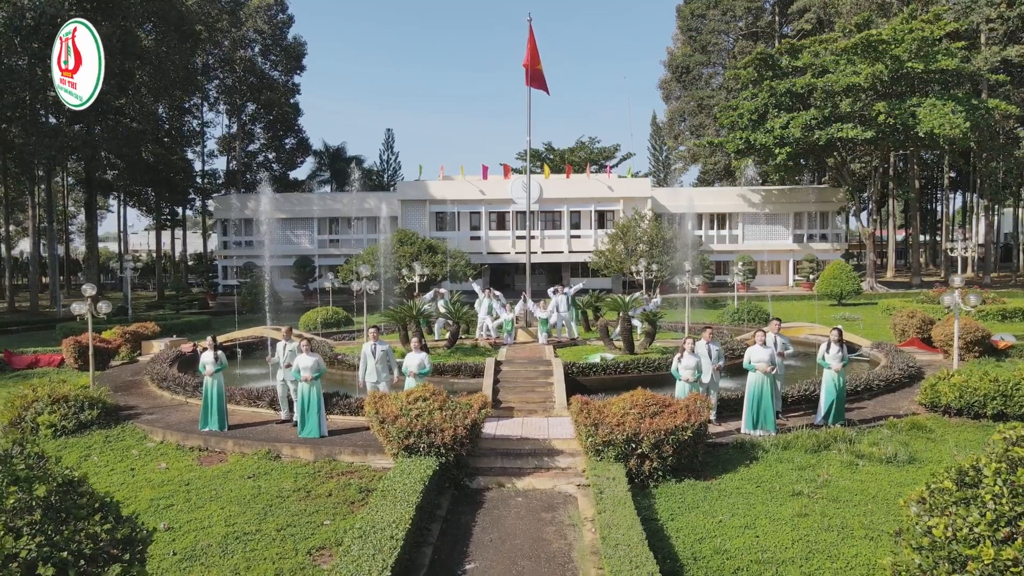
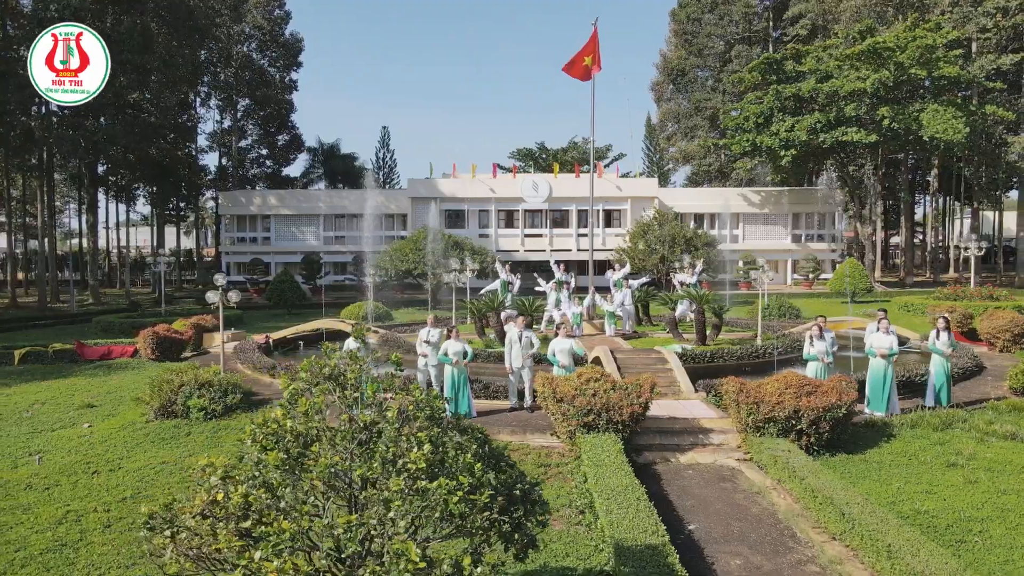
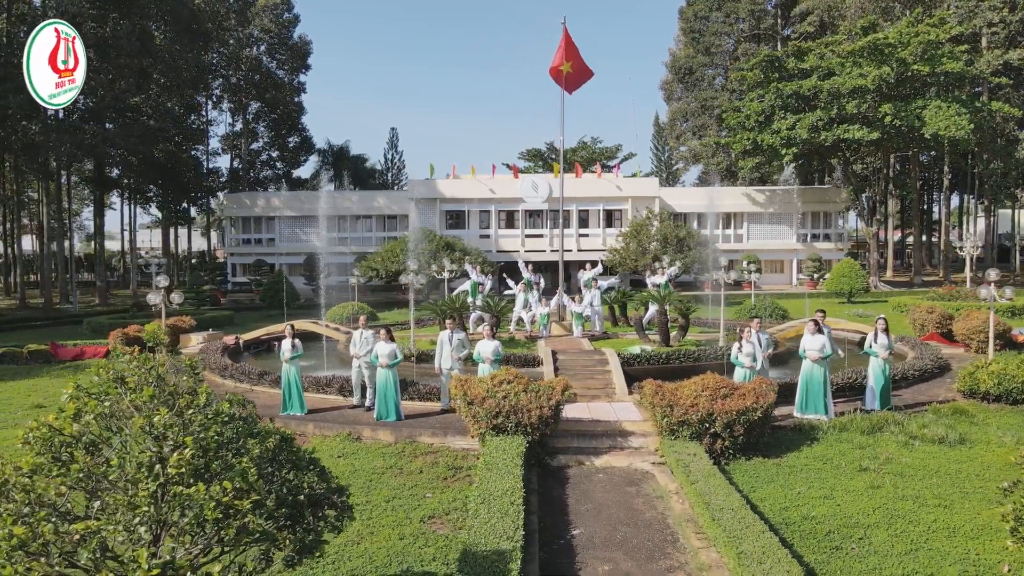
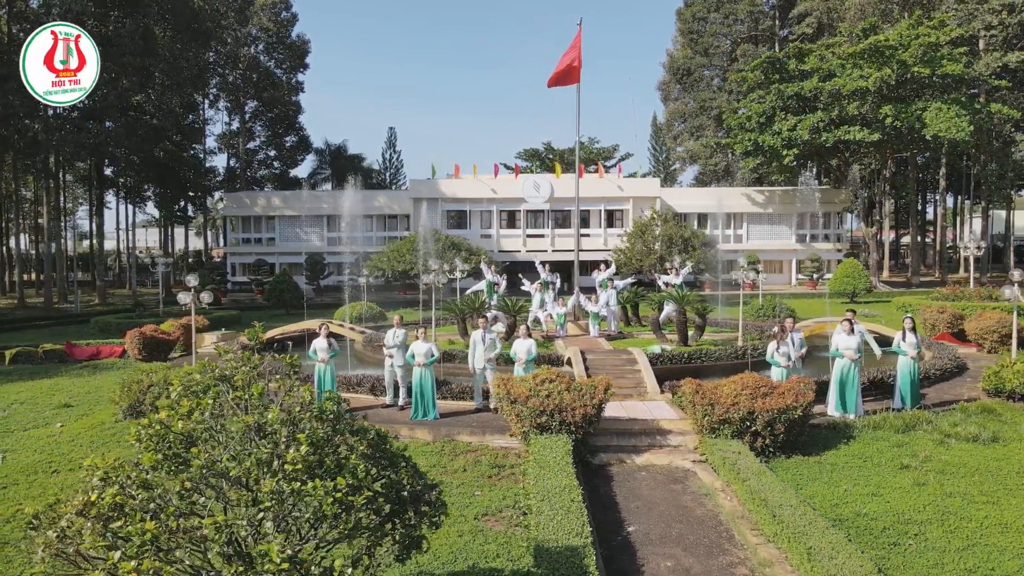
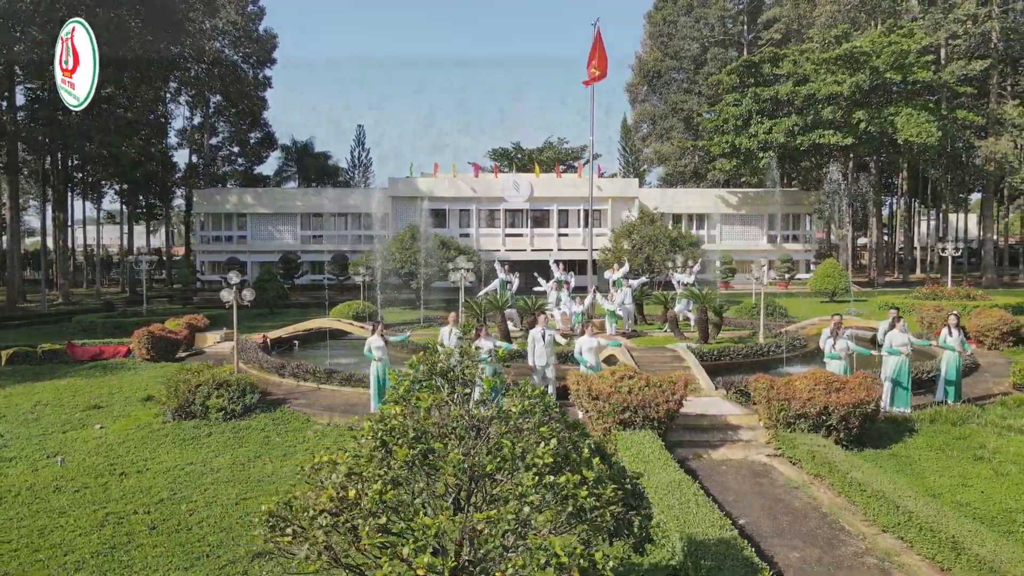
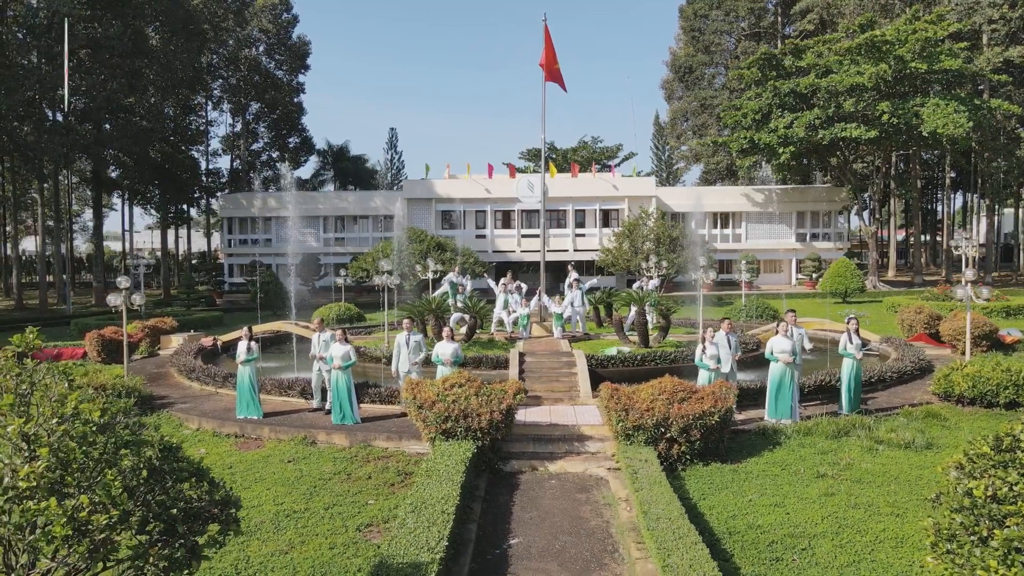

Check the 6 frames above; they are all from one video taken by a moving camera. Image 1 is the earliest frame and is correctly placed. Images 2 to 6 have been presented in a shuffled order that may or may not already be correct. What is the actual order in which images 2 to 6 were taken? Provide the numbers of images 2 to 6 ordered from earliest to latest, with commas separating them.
6, 3, 4, 2, 5
